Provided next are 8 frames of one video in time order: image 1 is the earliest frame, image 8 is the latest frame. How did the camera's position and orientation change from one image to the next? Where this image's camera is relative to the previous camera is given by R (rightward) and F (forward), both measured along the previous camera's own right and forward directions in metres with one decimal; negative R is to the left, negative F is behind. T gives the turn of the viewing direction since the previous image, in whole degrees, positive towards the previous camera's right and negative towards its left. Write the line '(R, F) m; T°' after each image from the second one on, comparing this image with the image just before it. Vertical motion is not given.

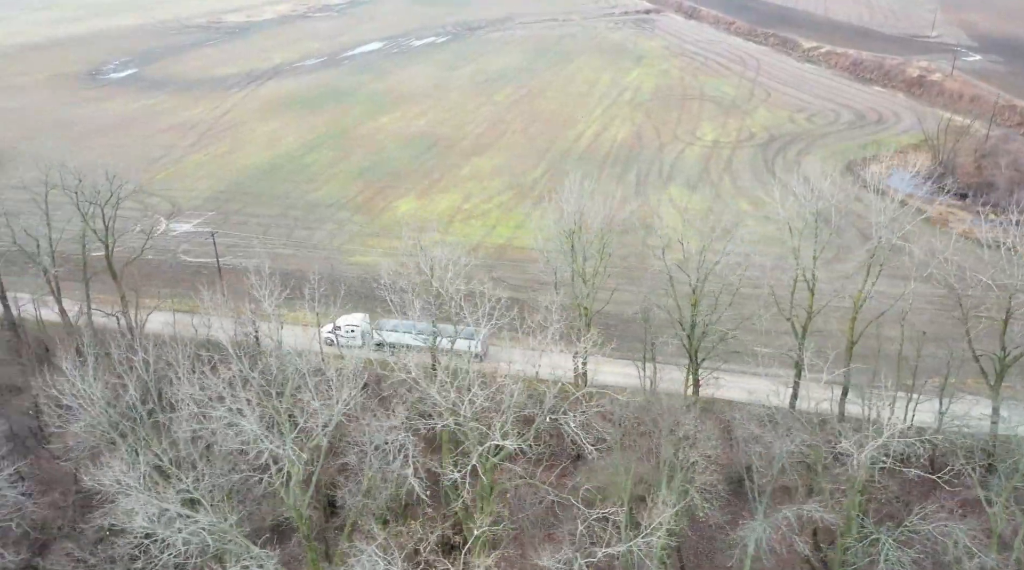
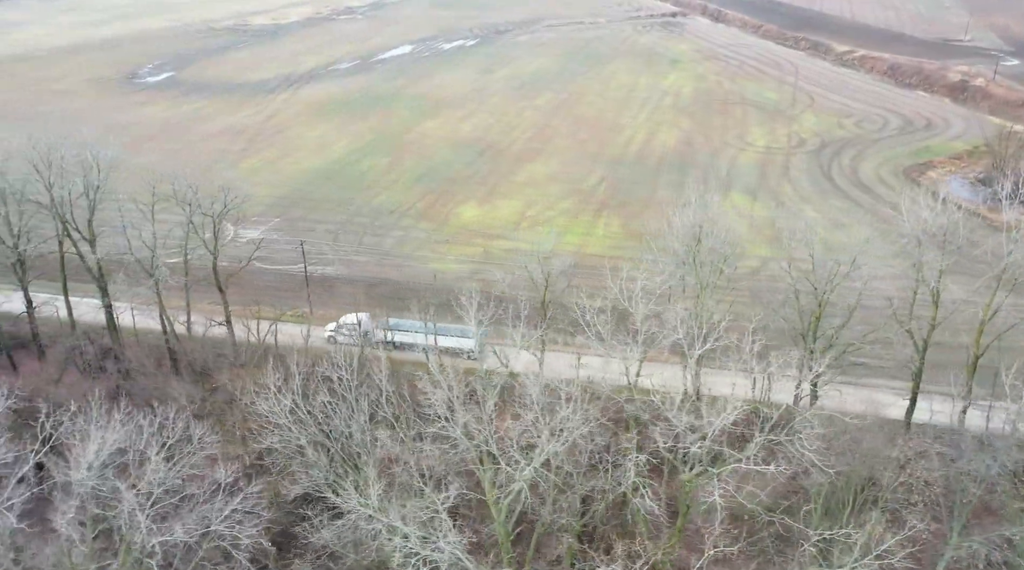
(-3.9, -0.3) m; 0°
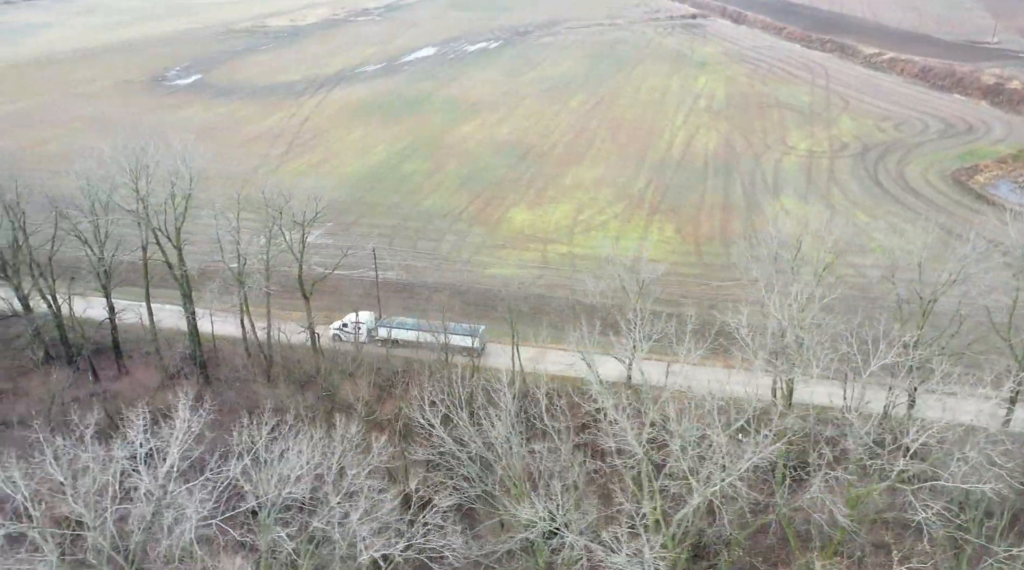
(-3.2, -0.1) m; 0°
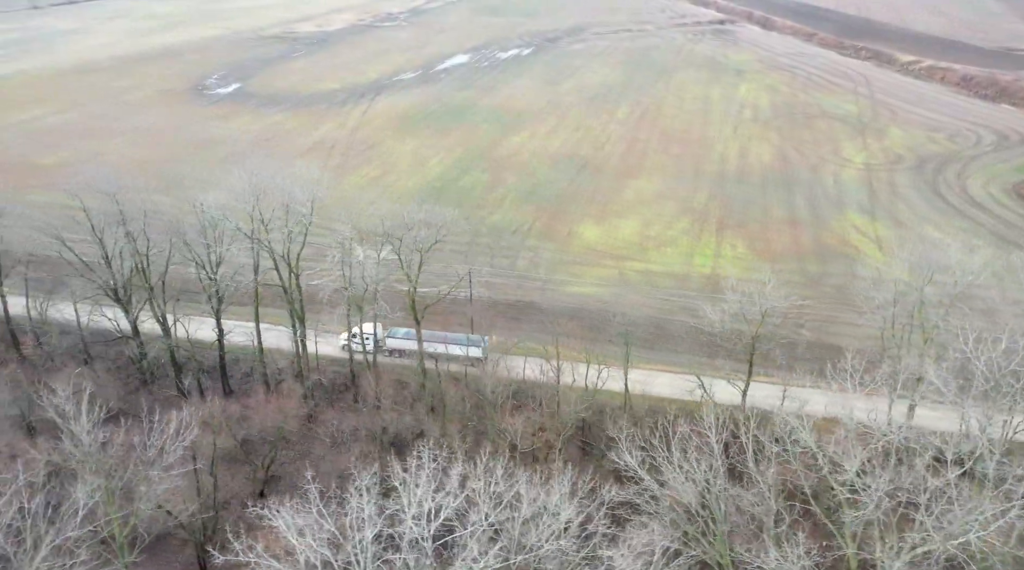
(-4.2, -0.5) m; -1°
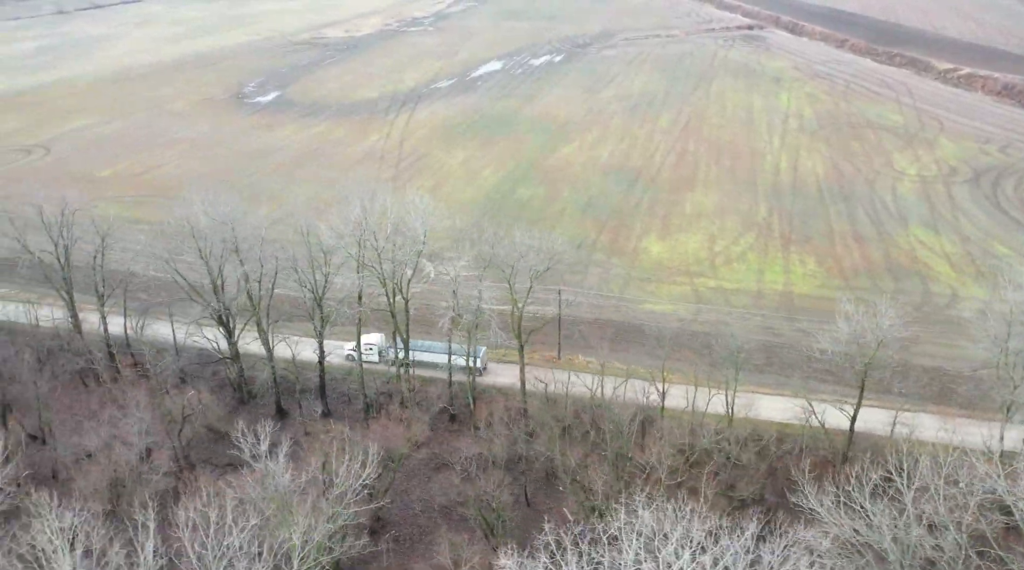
(-4.0, -0.4) m; -1°
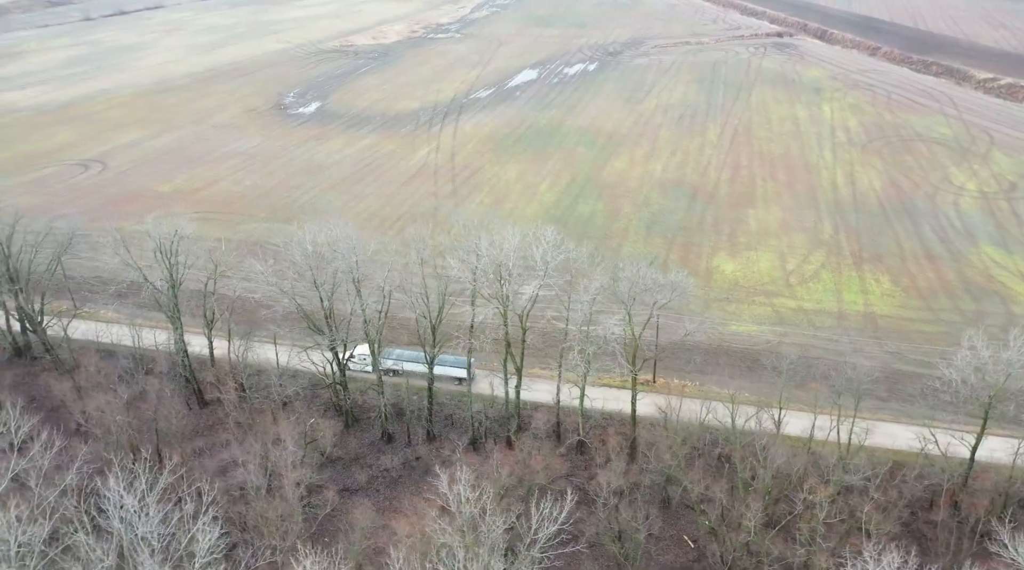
(-4.5, -0.5) m; -1°
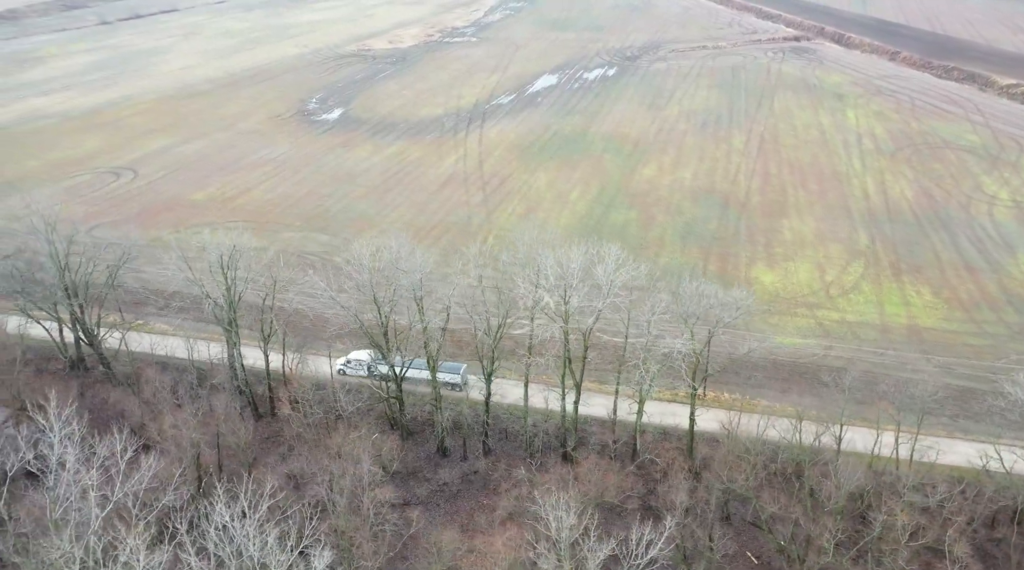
(-2.4, -0.3) m; 0°
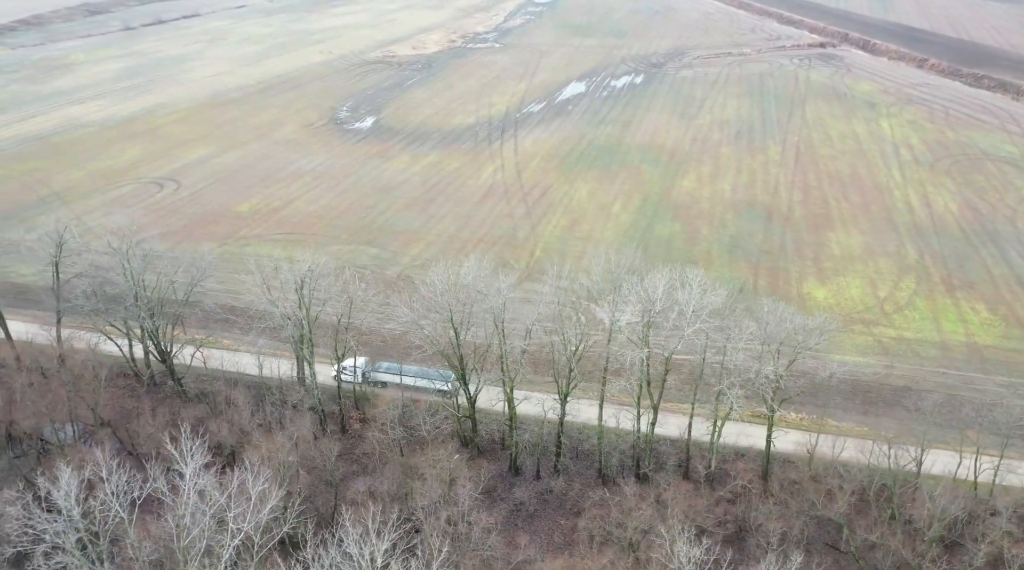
(-3.0, -0.4) m; -1°
